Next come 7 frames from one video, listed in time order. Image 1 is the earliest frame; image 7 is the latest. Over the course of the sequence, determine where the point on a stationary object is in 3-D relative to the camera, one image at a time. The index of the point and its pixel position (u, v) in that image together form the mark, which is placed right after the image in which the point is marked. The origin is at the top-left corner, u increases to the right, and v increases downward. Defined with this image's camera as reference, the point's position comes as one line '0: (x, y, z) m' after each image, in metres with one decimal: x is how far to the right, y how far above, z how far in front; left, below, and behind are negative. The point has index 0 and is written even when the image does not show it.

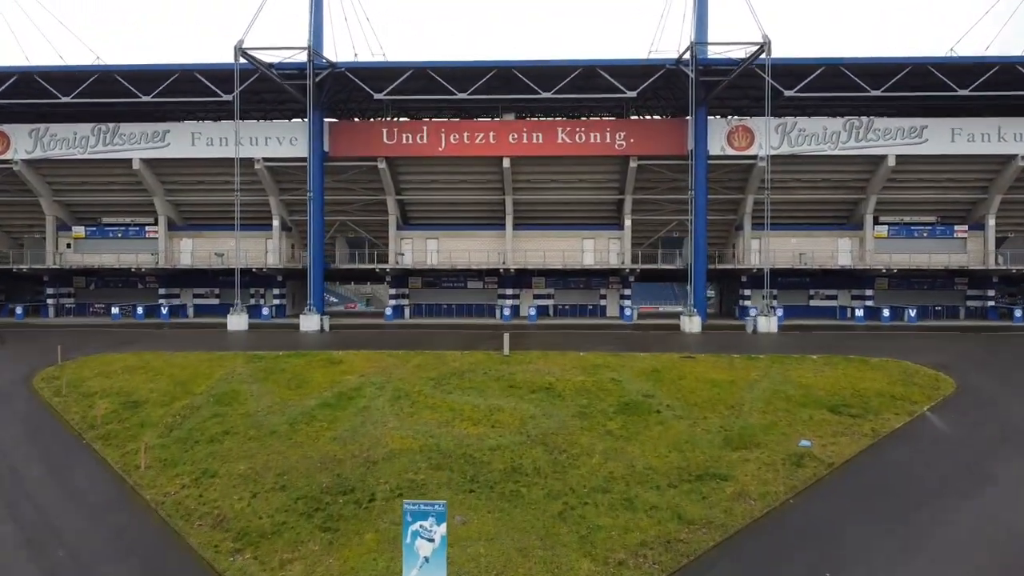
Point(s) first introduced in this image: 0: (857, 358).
0: (+8.0, -1.6, +16.8) m
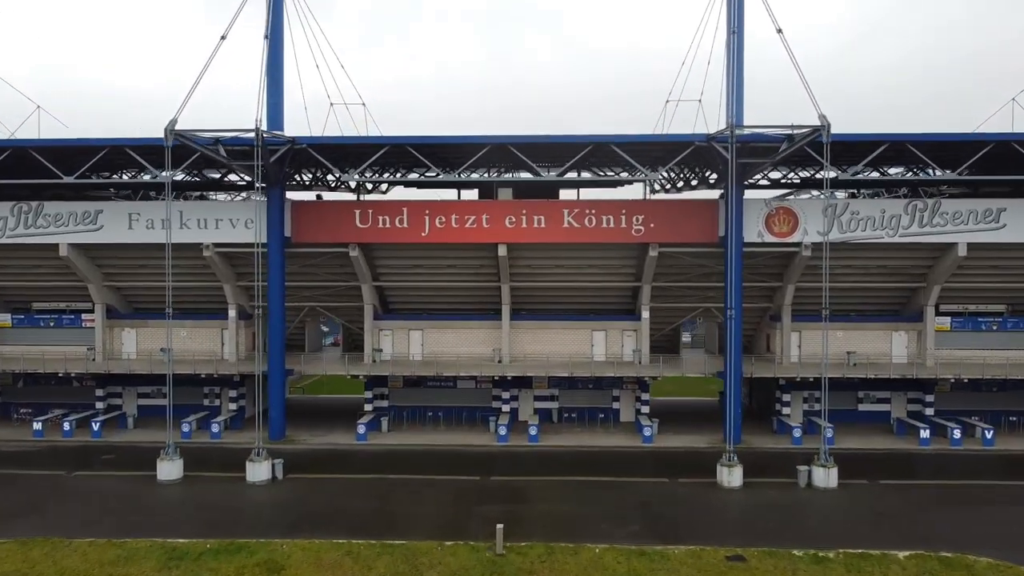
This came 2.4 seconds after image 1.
0: (+7.9, -4.8, +12.9) m
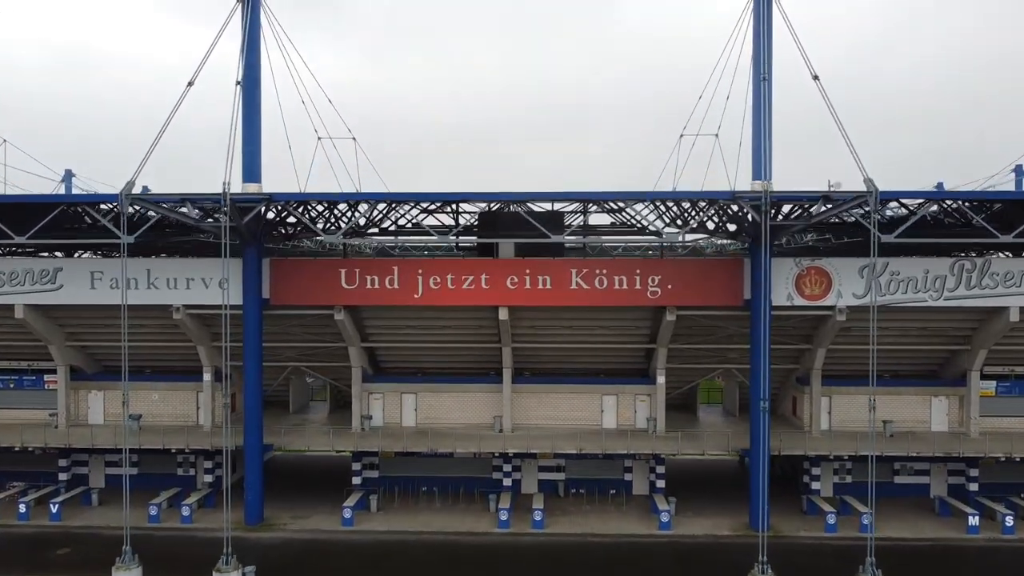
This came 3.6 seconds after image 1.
0: (+7.9, -6.6, +10.9) m
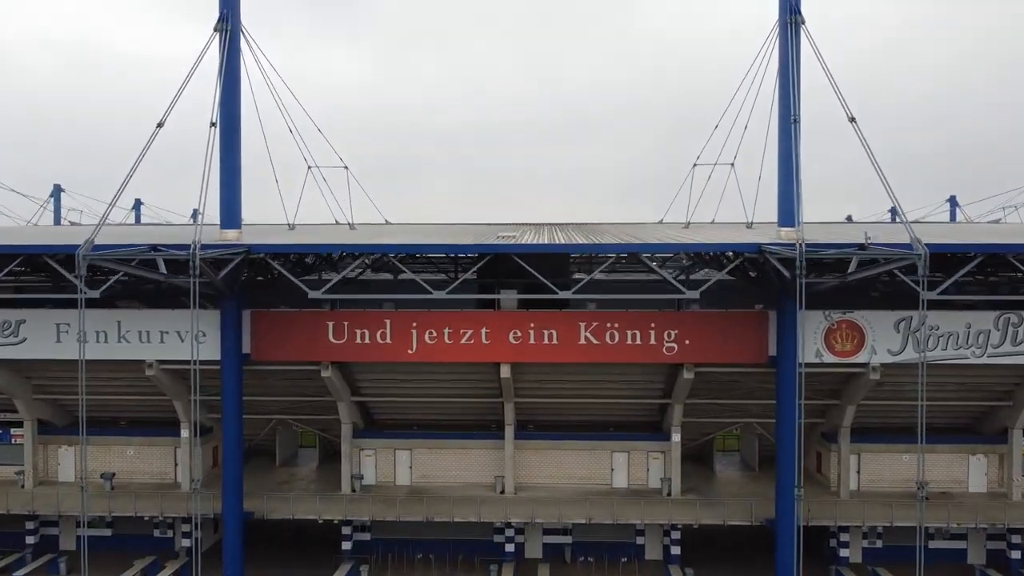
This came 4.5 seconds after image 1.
0: (+8.0, -7.9, +9.3) m
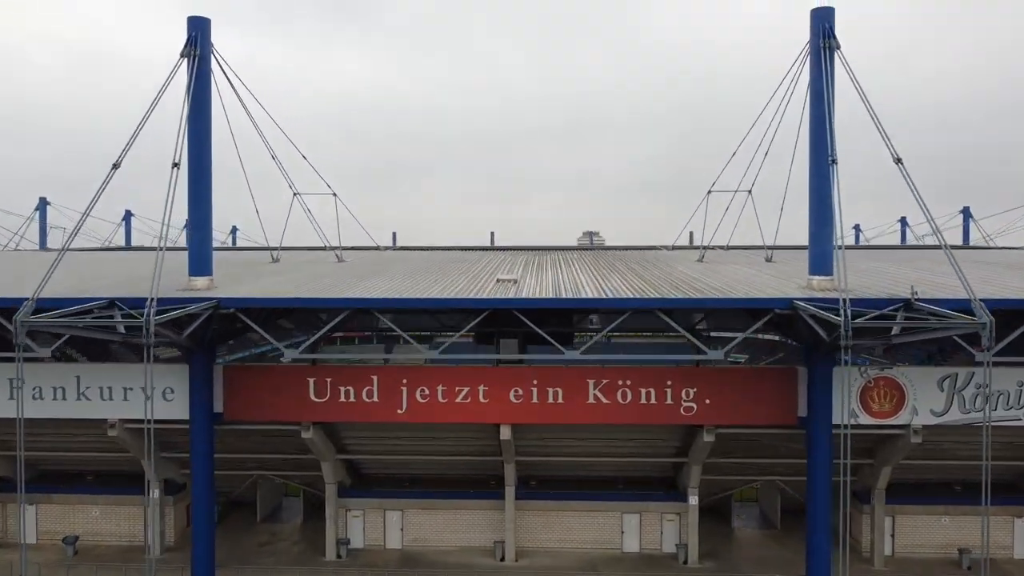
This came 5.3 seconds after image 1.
0: (+8.0, -9.0, +7.6) m
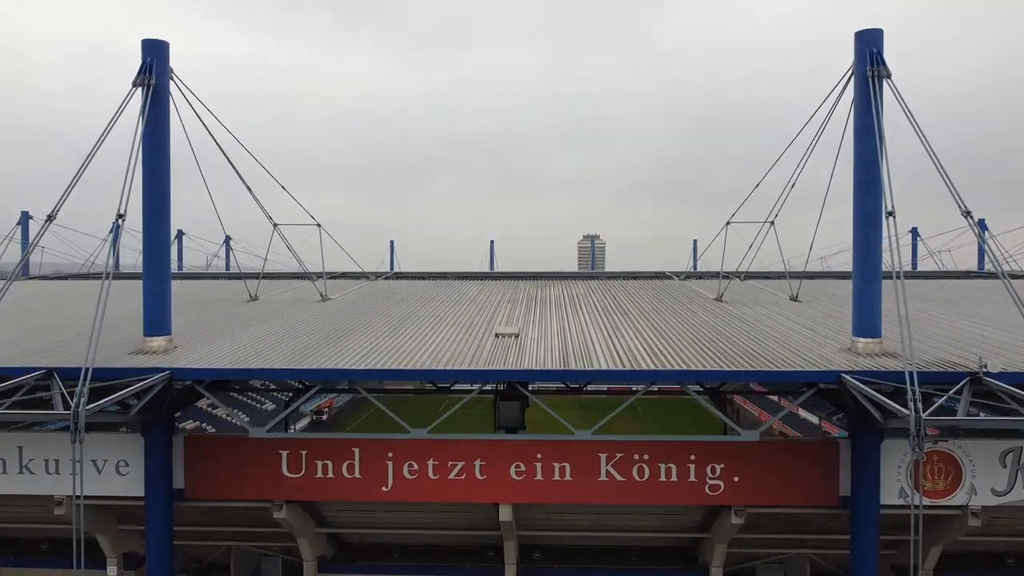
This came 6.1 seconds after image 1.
0: (+8.0, -10.1, +5.7) m
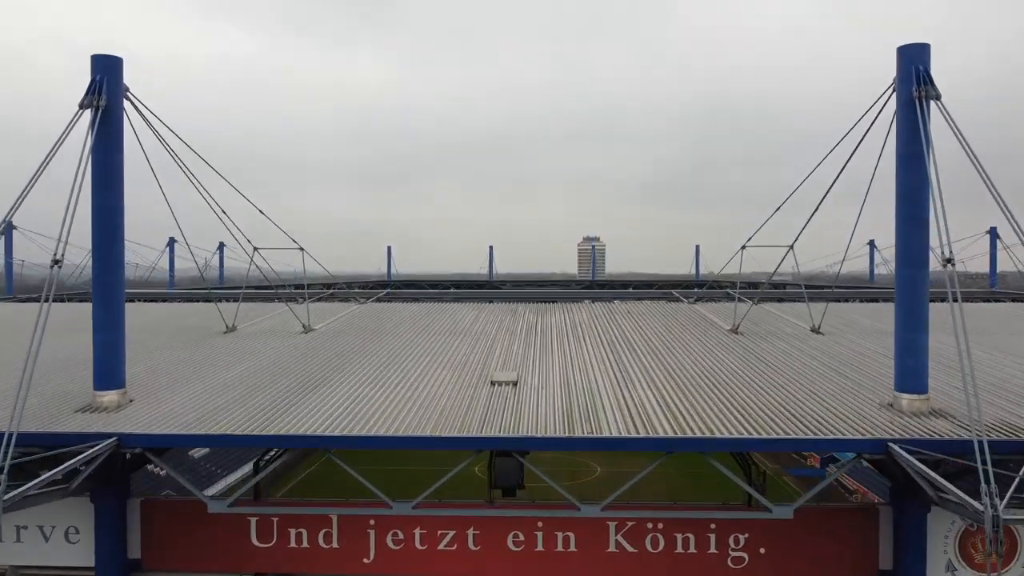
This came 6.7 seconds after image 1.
0: (+8.0, -10.8, +4.2) m
